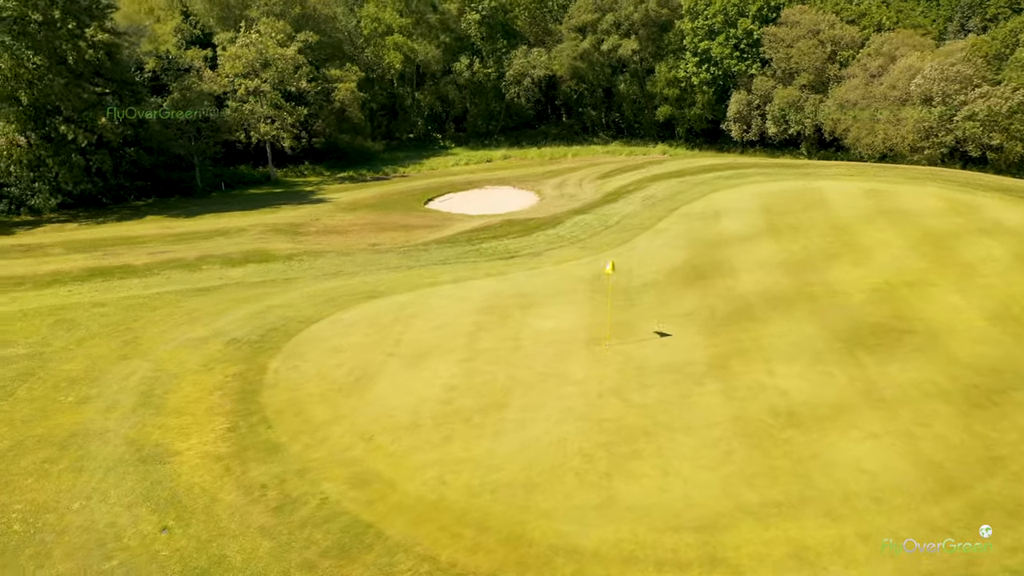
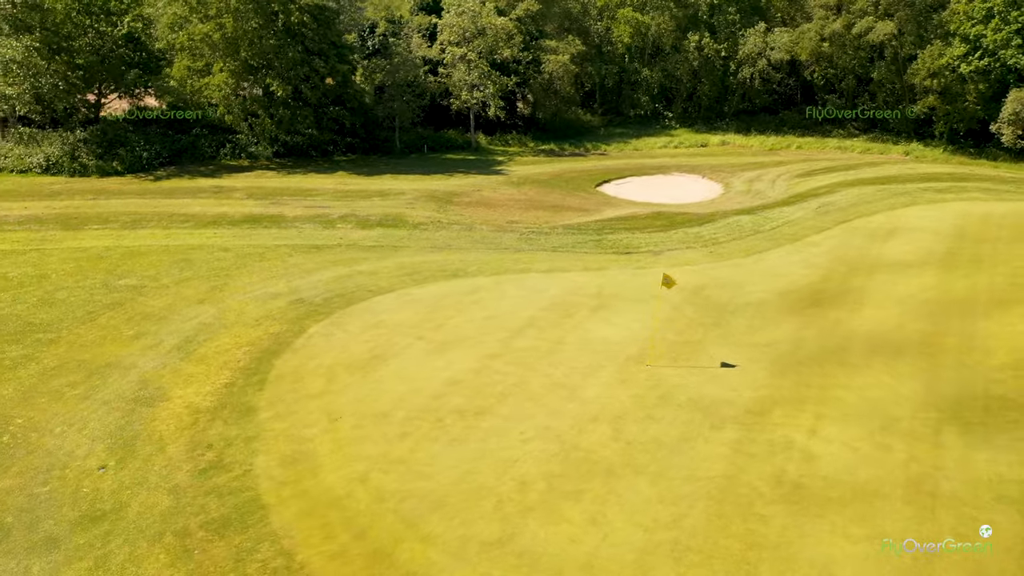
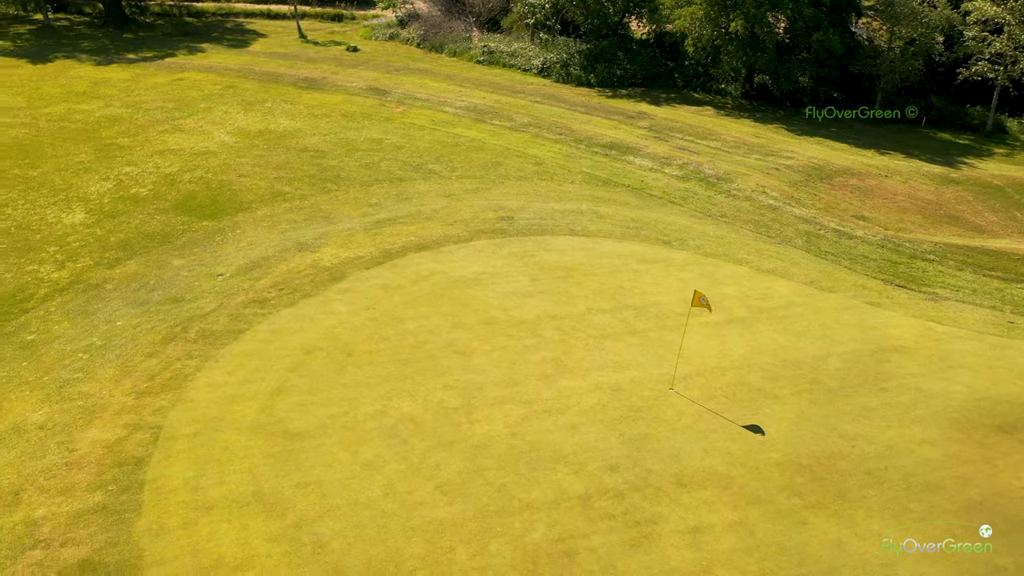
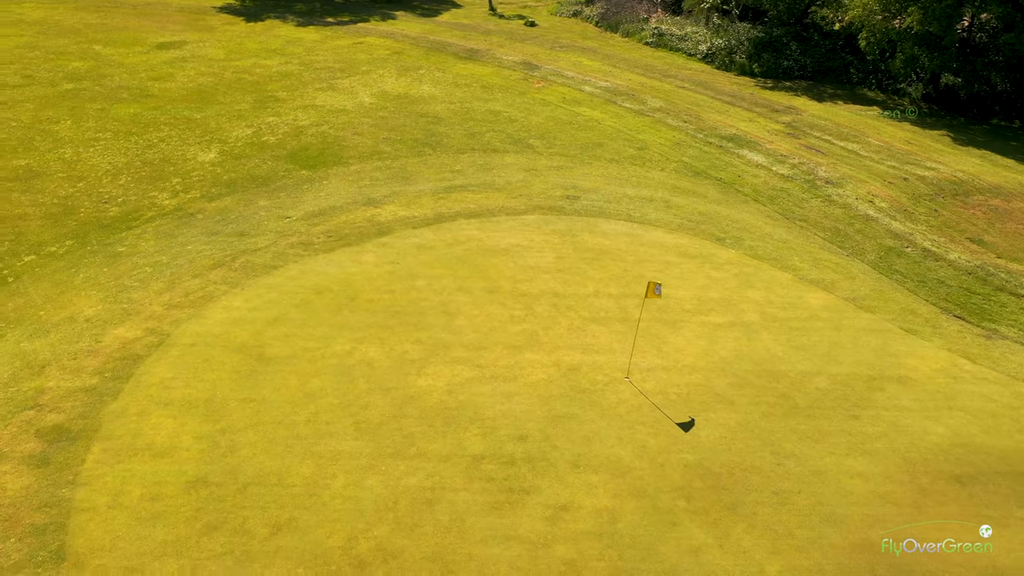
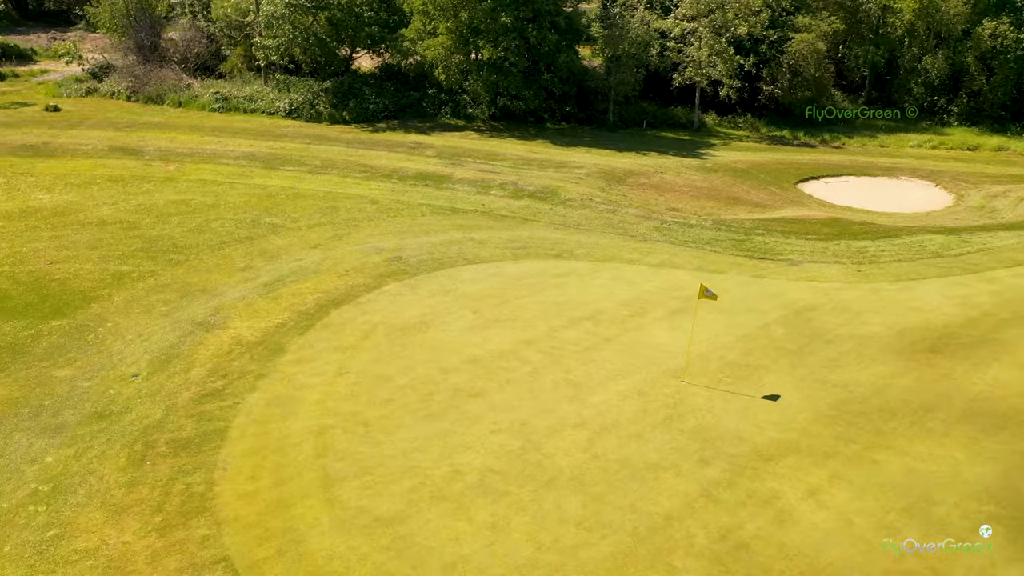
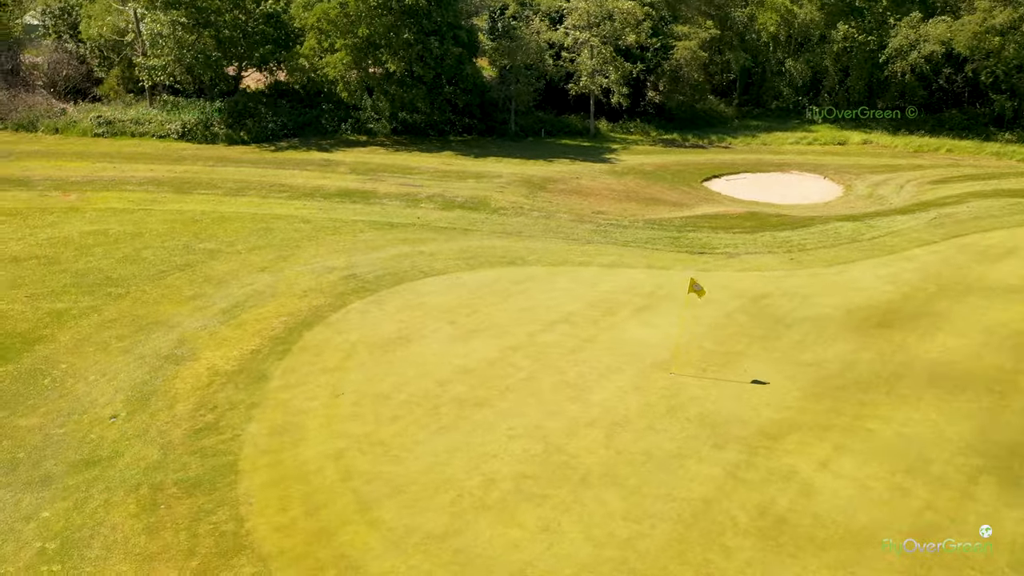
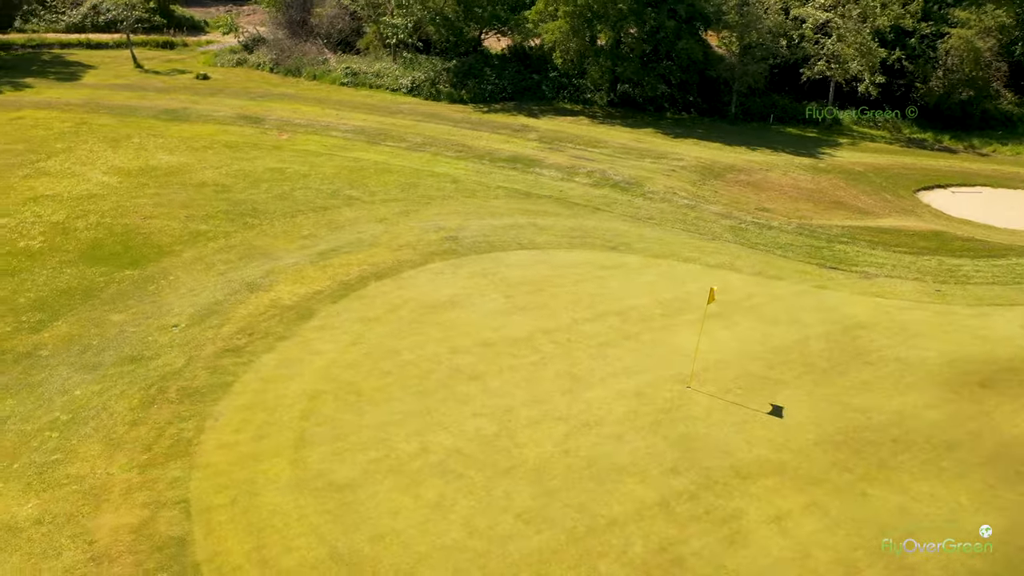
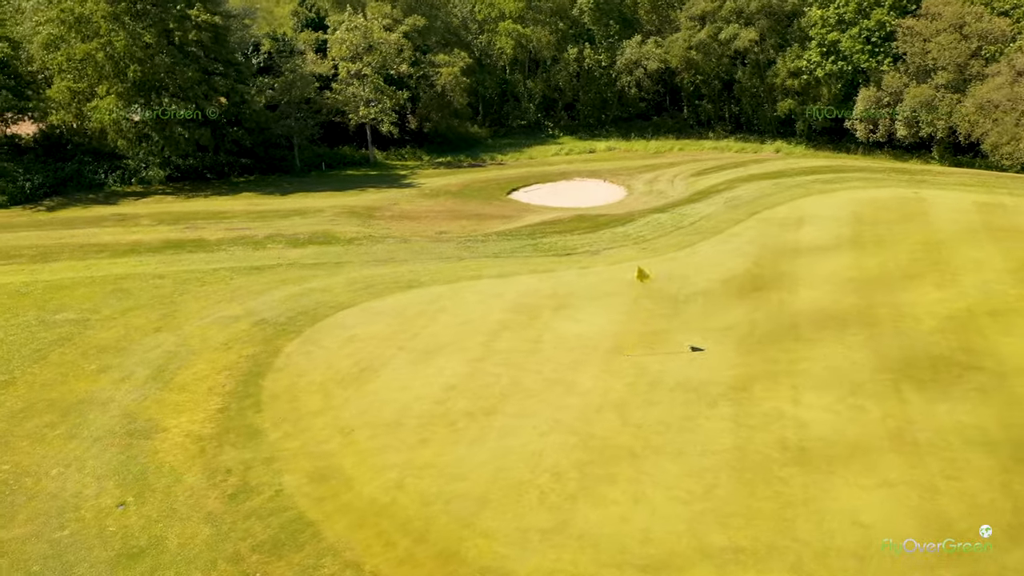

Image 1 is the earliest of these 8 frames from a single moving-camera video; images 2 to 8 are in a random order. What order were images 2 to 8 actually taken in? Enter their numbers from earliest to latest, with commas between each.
8, 2, 6, 5, 7, 3, 4
